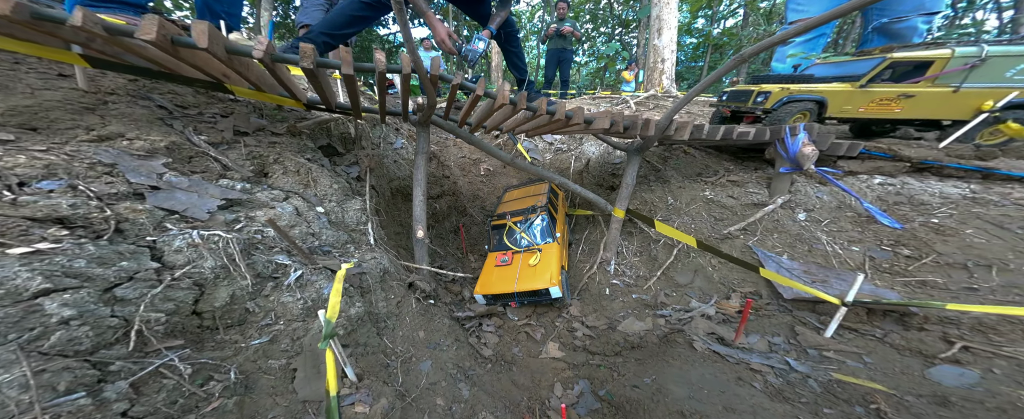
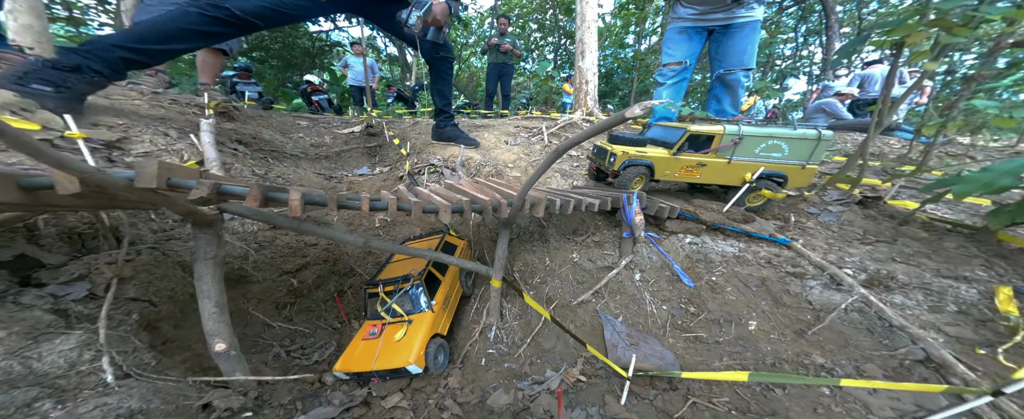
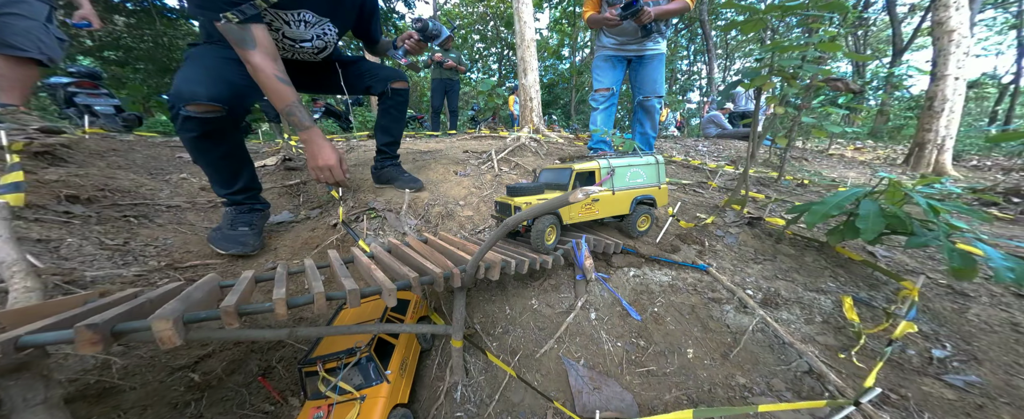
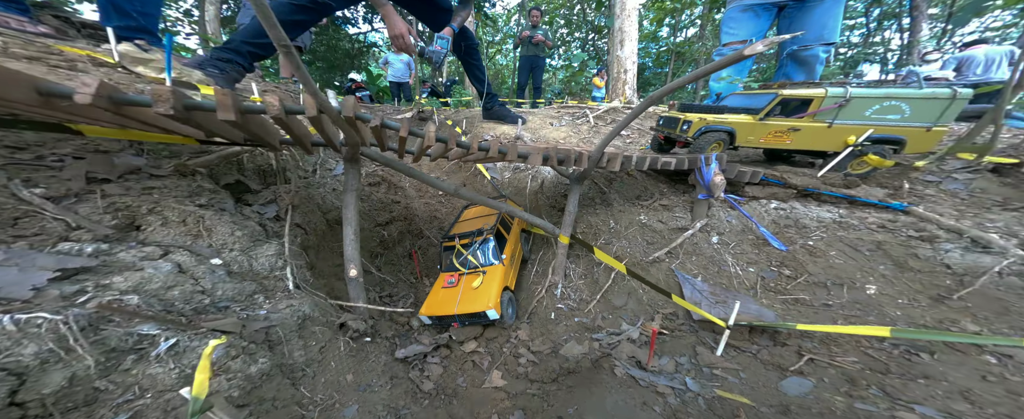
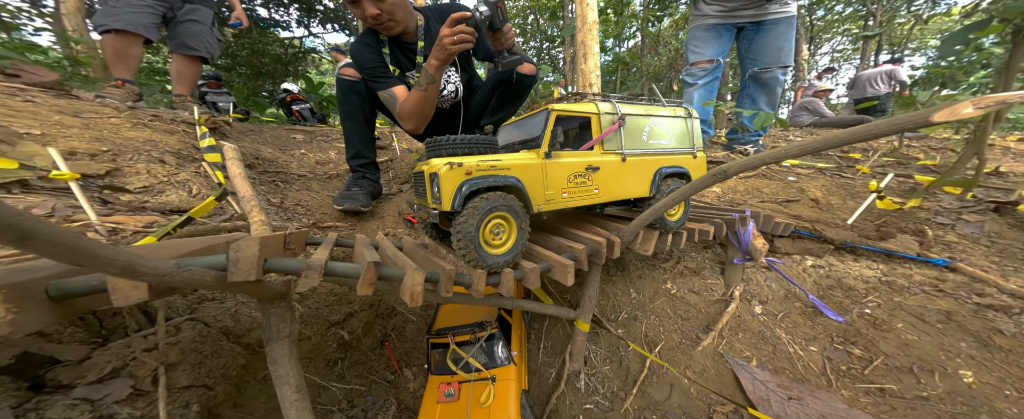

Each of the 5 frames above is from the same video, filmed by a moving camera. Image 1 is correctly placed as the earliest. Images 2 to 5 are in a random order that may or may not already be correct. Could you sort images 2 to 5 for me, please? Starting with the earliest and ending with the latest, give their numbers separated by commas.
4, 2, 3, 5
